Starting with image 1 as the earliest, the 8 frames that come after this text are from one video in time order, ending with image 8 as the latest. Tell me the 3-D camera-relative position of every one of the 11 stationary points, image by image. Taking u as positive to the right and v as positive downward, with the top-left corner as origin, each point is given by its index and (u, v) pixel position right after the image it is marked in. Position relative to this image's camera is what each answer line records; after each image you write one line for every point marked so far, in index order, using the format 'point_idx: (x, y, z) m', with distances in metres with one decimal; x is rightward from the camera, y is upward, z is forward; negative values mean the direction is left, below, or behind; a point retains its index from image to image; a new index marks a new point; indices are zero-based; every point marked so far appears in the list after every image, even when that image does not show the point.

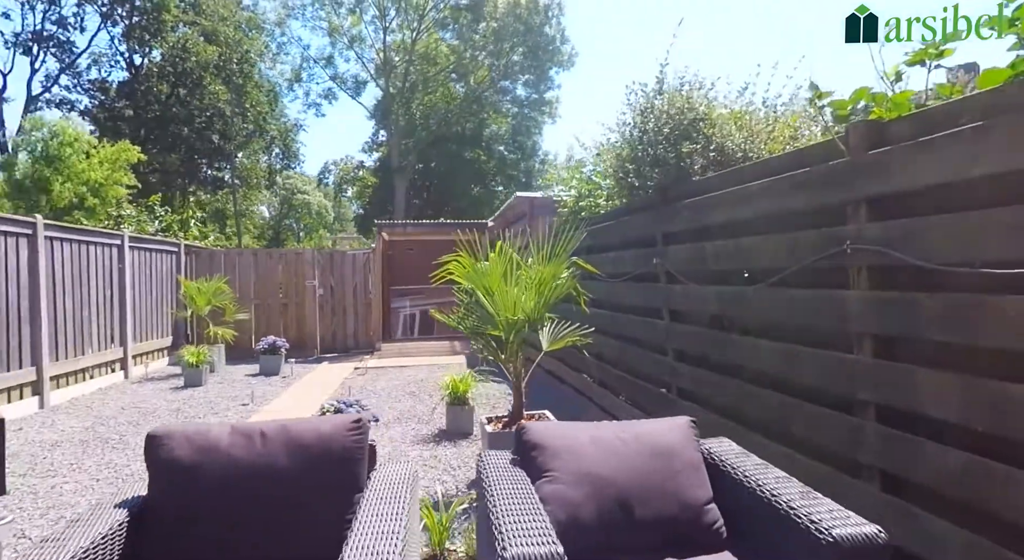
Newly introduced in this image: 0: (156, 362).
0: (-4.5, -1.0, +8.8) m
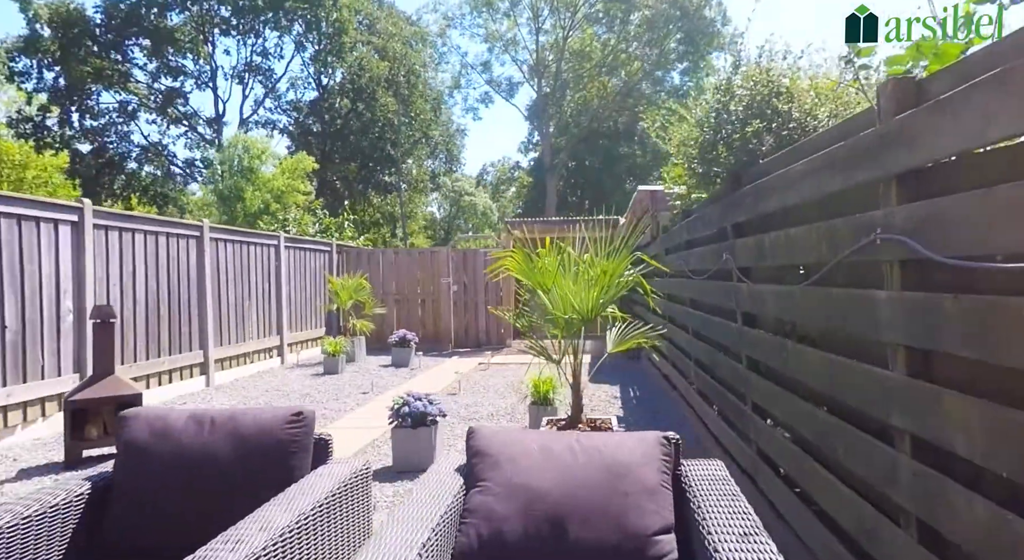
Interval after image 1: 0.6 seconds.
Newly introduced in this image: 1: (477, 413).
0: (-2.8, -1.0, +9.6) m
1: (-0.2, -1.1, +5.3) m
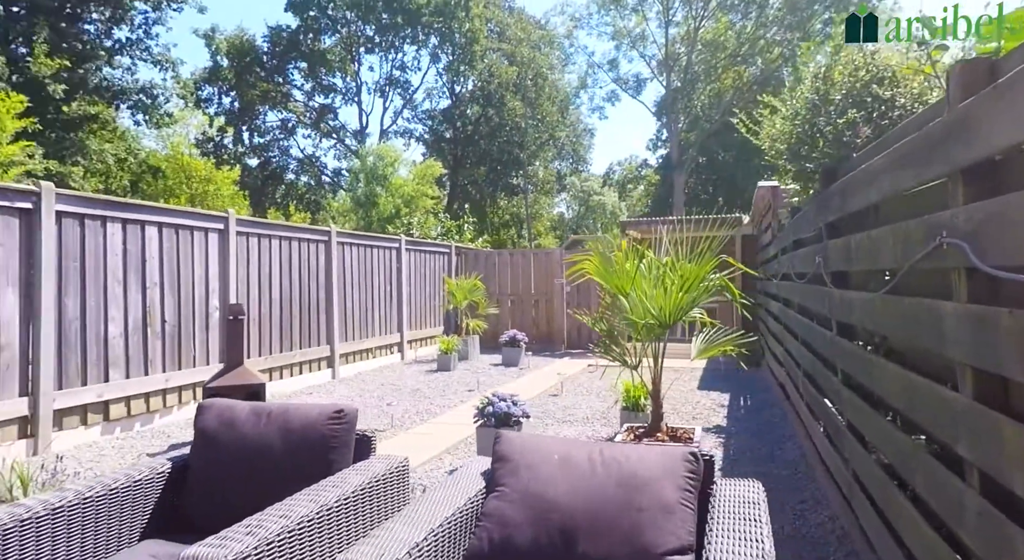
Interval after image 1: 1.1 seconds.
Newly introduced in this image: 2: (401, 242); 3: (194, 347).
0: (-1.2, -1.0, +10.0) m
1: (+0.5, -1.1, +5.3) m
2: (-1.5, +0.5, +9.1) m
3: (-2.6, -0.5, +5.6) m
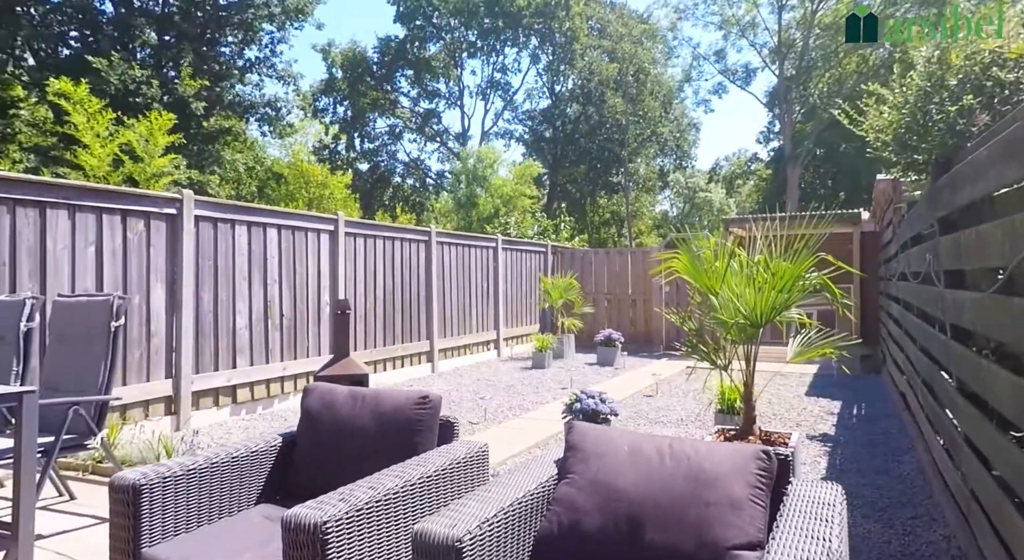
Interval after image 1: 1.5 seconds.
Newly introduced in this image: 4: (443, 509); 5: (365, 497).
0: (+0.2, -1.0, +10.2) m
1: (+1.2, -1.1, +5.2) m
2: (-0.2, +0.5, +9.3) m
3: (-1.8, -0.5, +6.0) m
4: (-0.2, -0.5, +1.6) m
5: (-0.3, -0.5, +1.6) m
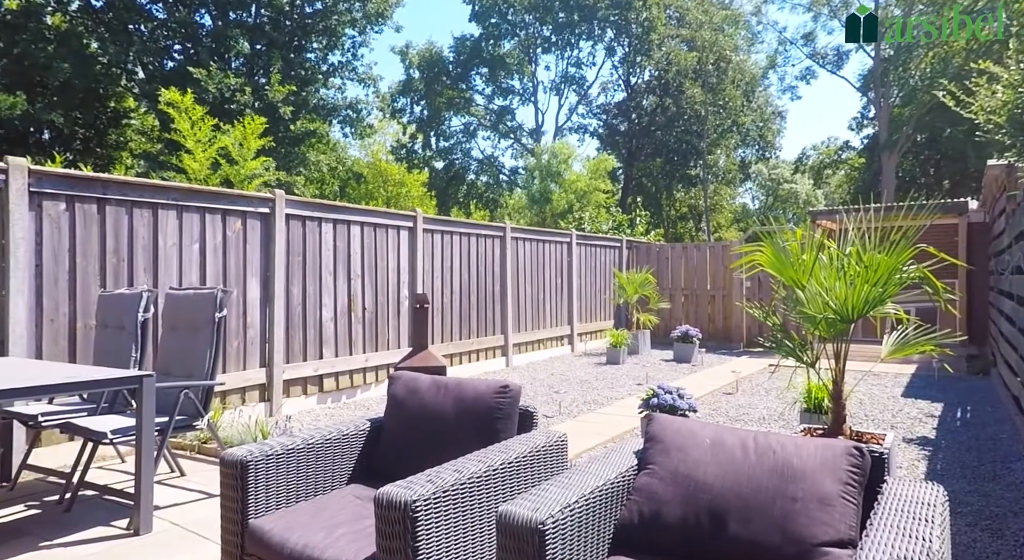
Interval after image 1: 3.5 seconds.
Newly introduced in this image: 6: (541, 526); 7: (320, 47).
0: (+1.3, -0.9, +10.2) m
1: (+1.7, -1.0, +5.1) m
2: (+0.8, +0.6, +9.3) m
3: (-1.1, -0.5, +6.2) m
4: (0.0, -0.5, +1.6) m
5: (-0.2, -0.5, +1.7) m
6: (+0.1, -0.5, +1.5) m
7: (-4.8, +5.6, +16.8) m
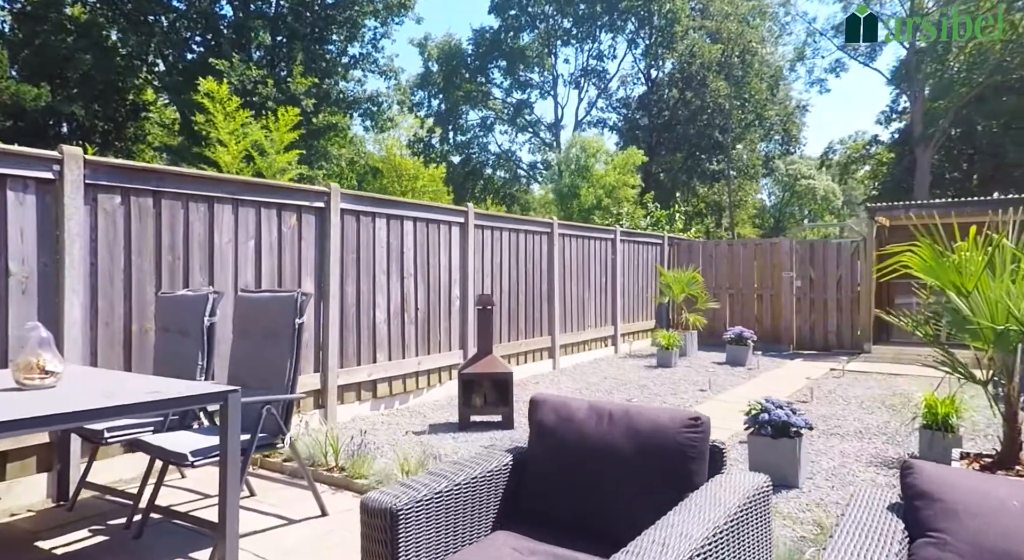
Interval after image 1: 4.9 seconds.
0: (+1.8, -0.9, +9.8) m
1: (+2.2, -1.0, +4.8) m
2: (+1.3, +0.6, +9.0) m
3: (-0.6, -0.5, +5.9) m
4: (+0.5, -0.5, +1.3) m
5: (+0.3, -0.5, +1.4) m
6: (+0.5, -0.6, +1.2) m
7: (-4.1, +5.7, +16.4) m
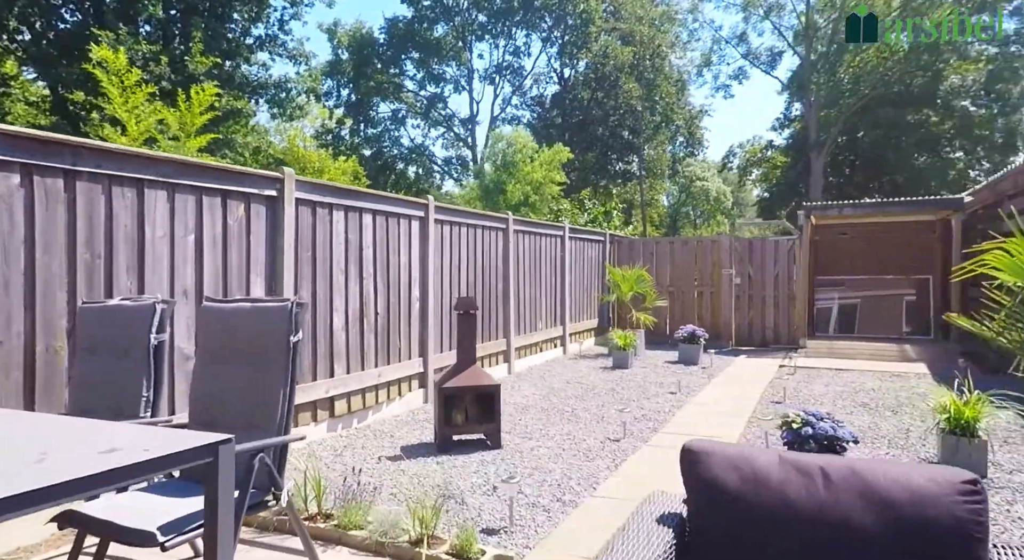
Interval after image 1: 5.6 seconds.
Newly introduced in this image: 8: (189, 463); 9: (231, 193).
0: (+1.0, -0.8, +9.5) m
1: (+2.1, -1.0, +4.5) m
2: (+0.6, +0.6, +8.6) m
3: (-0.9, -0.5, +5.3) m
4: (+0.9, -0.5, +0.8) m
5: (+0.7, -0.5, +0.9) m
6: (+0.9, -0.6, +0.7) m
7: (-5.8, +5.8, +15.2) m
8: (-0.8, -0.4, +1.6) m
9: (-1.5, +0.5, +3.7) m
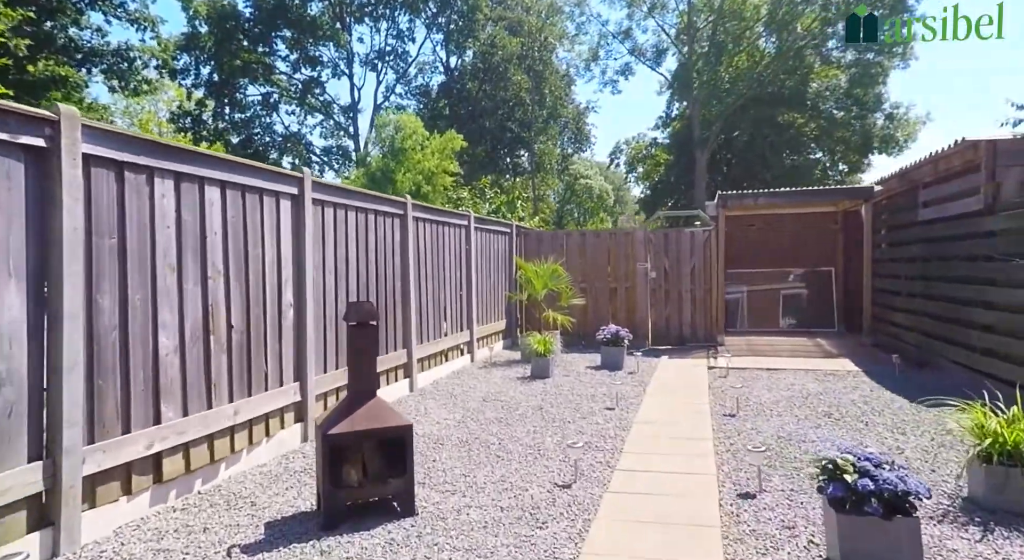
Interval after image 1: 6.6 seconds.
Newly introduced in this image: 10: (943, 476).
0: (-0.2, -0.8, +8.3) m
1: (+1.7, -1.0, +3.7) m
2: (-0.5, +0.7, +7.4) m
3: (-1.4, -0.5, +3.9) m
4: (+1.1, -0.5, -0.2) m
5: (+0.9, -0.5, -0.2) m
6: (+1.1, -0.5, -0.3) m
7: (-8.0, +5.7, +12.8) m
8: (-0.7, -0.4, +0.3) m
9: (-1.8, +0.5, +2.3) m
10: (+2.1, -1.0, +3.4) m
